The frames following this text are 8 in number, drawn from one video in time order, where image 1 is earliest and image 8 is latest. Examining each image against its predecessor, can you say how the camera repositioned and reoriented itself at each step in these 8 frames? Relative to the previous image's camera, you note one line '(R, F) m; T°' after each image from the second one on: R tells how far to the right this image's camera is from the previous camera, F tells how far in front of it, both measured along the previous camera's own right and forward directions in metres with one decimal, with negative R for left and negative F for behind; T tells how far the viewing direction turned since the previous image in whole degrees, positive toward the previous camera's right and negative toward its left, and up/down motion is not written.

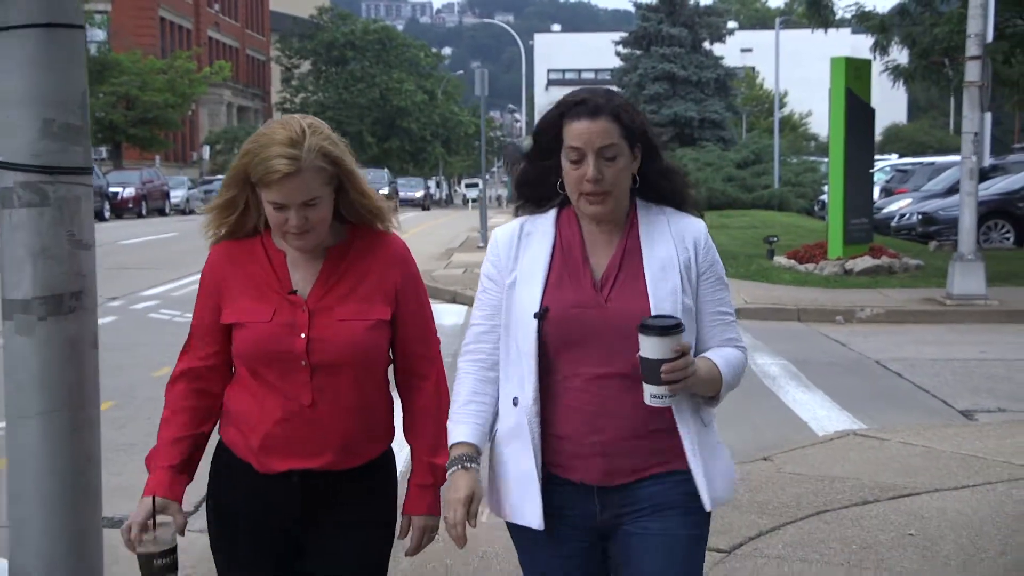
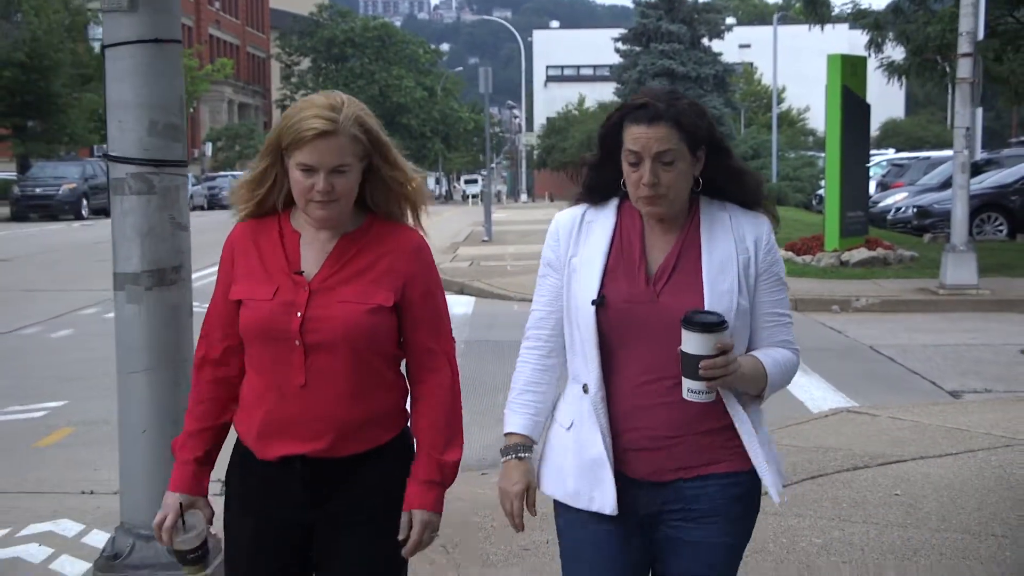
(-0.1, -0.5) m; 0°
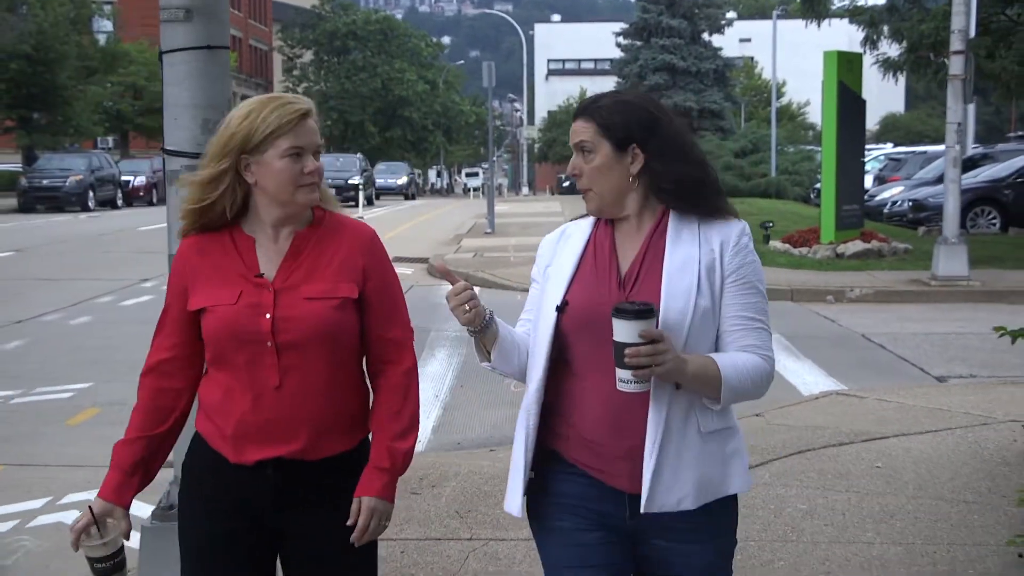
(0.0, -0.4) m; 0°
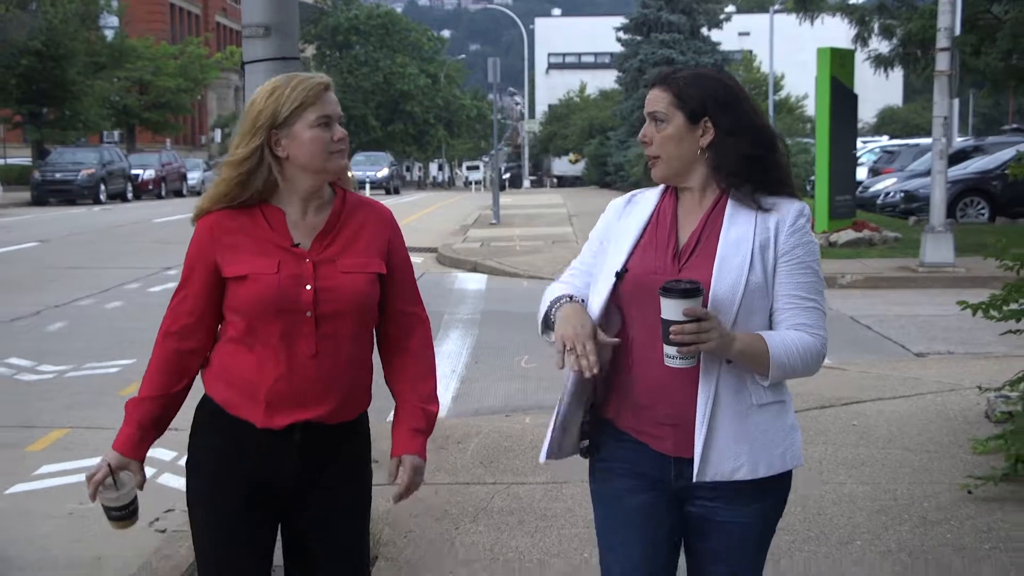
(-0.1, -0.8) m; 0°
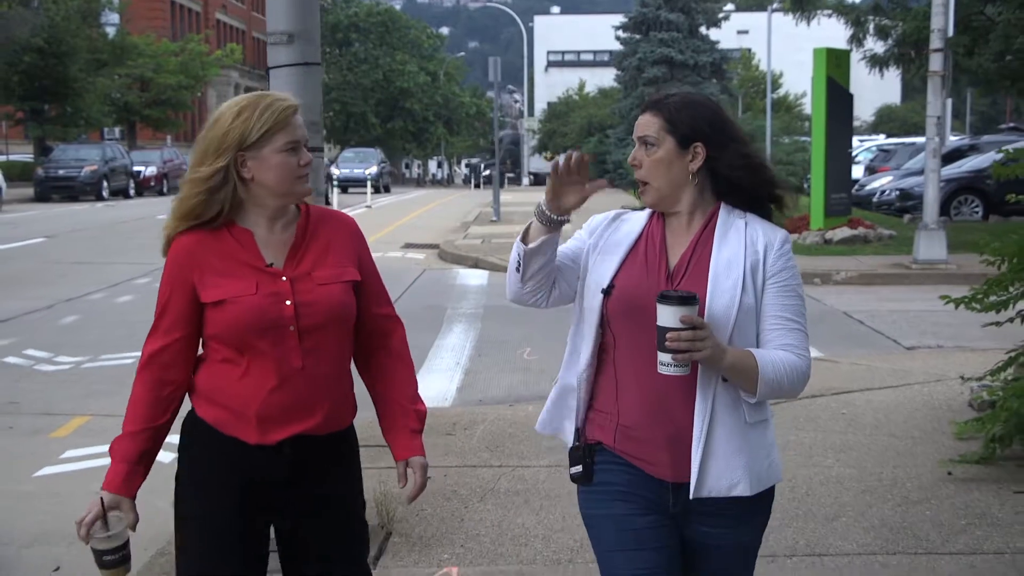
(0.0, -0.3) m; 0°
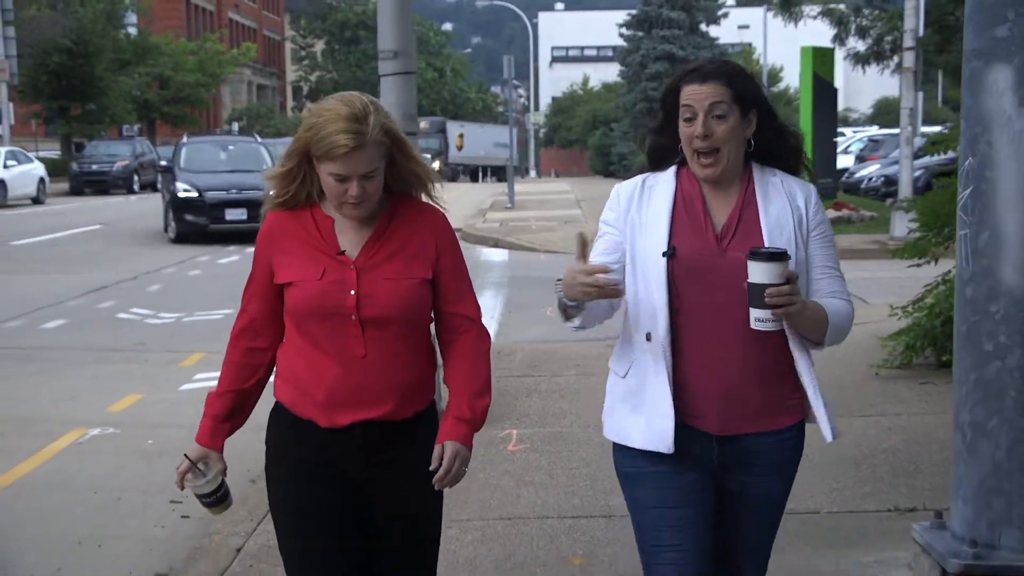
(-0.3, -1.9) m; 0°
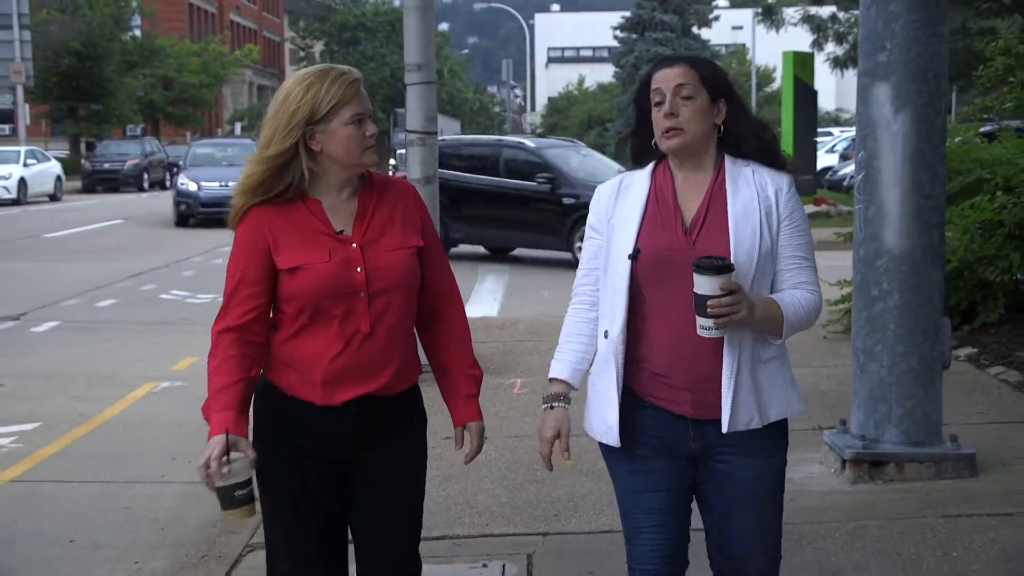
(-0.1, -1.3) m; 0°
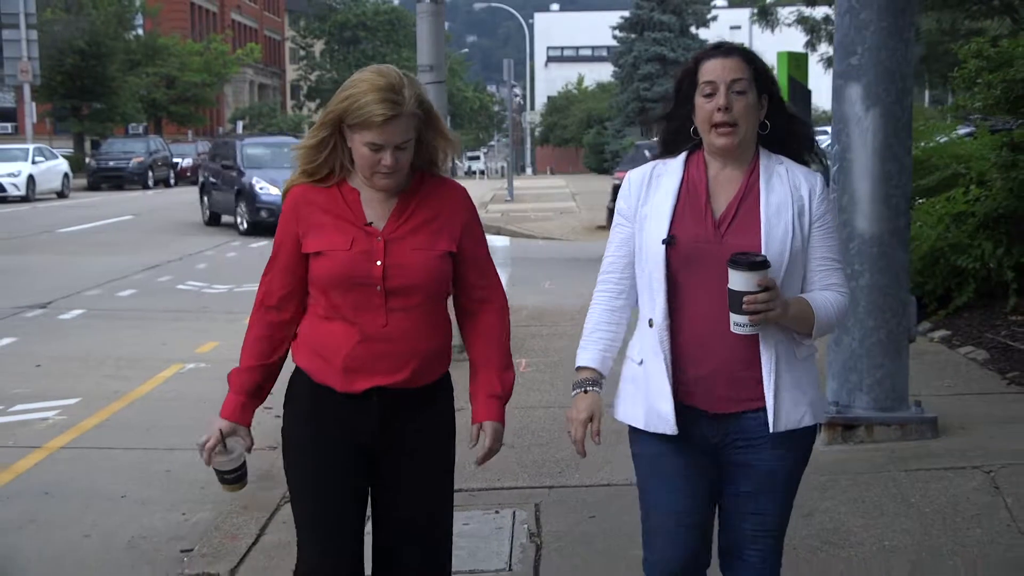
(-0.1, -0.6) m; 0°
